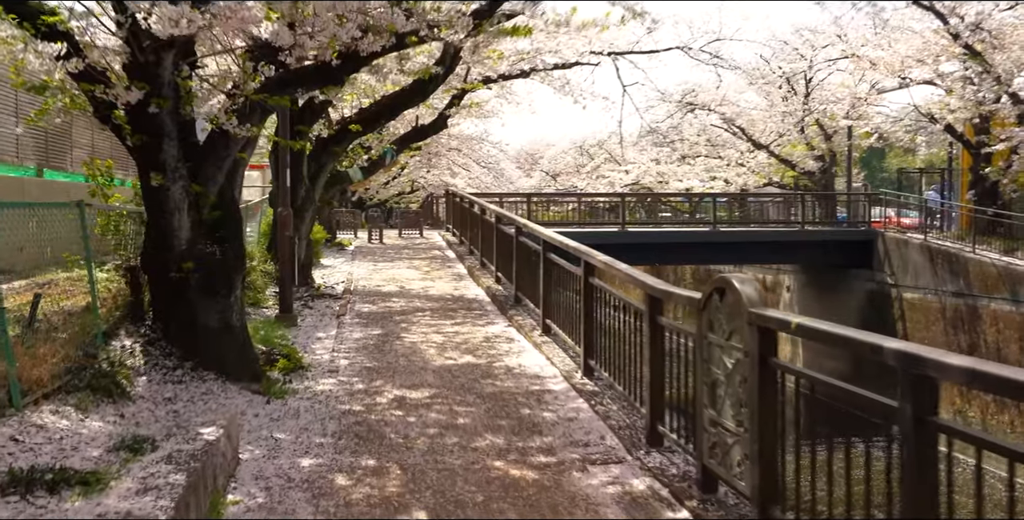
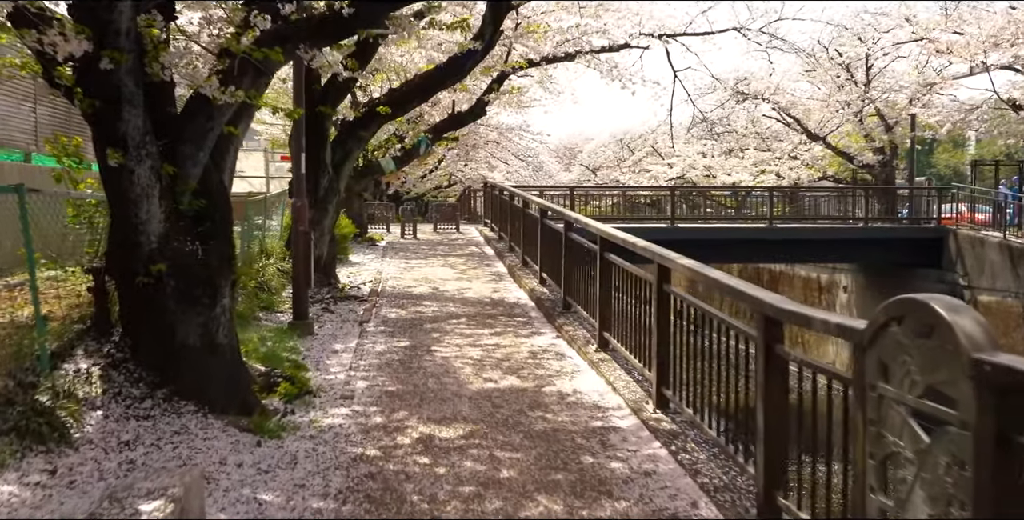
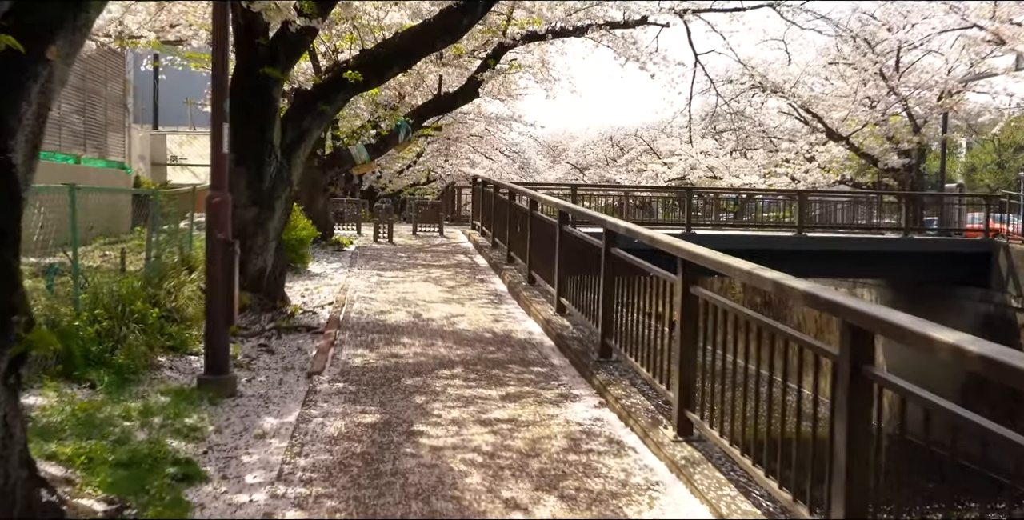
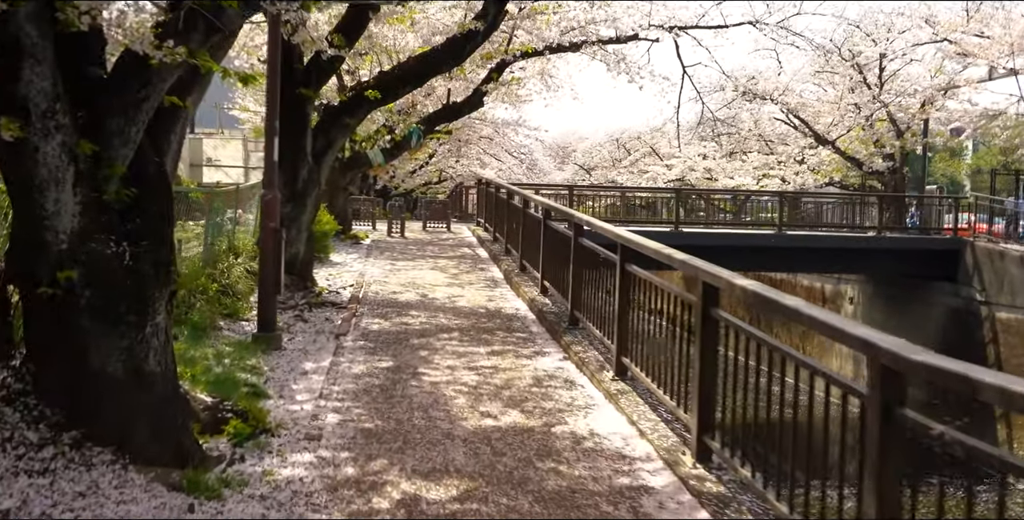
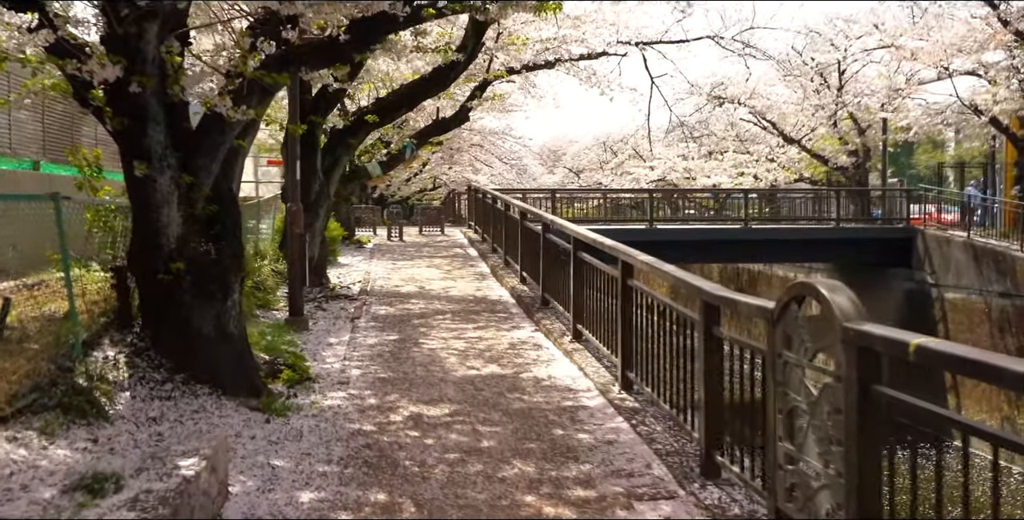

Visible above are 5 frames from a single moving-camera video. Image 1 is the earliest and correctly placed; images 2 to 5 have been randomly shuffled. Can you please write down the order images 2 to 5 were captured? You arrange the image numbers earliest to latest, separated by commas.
5, 2, 4, 3
